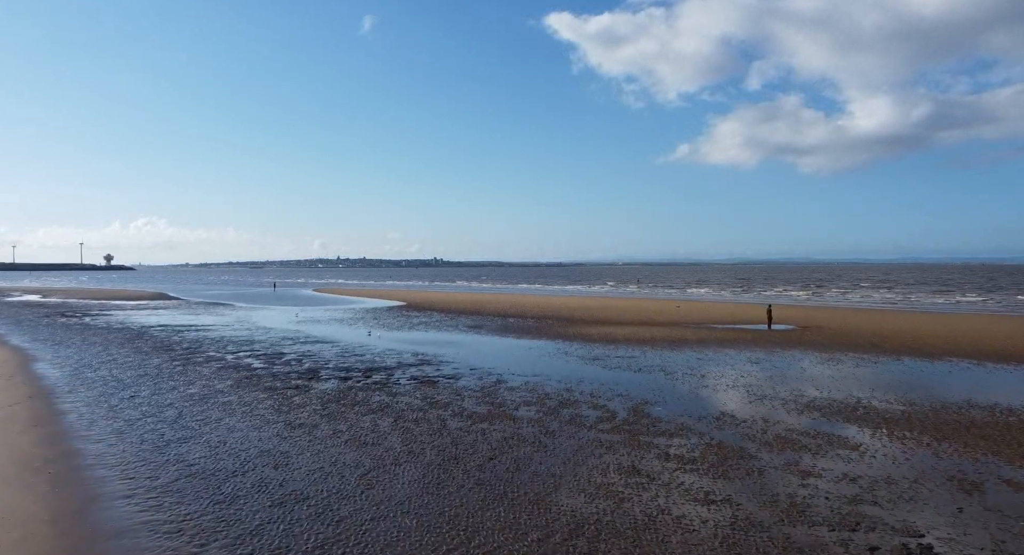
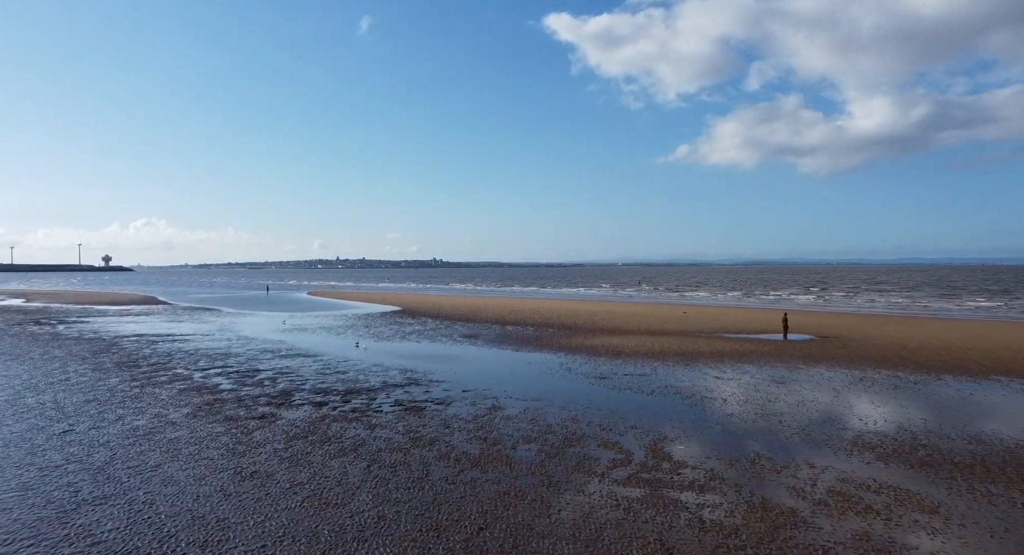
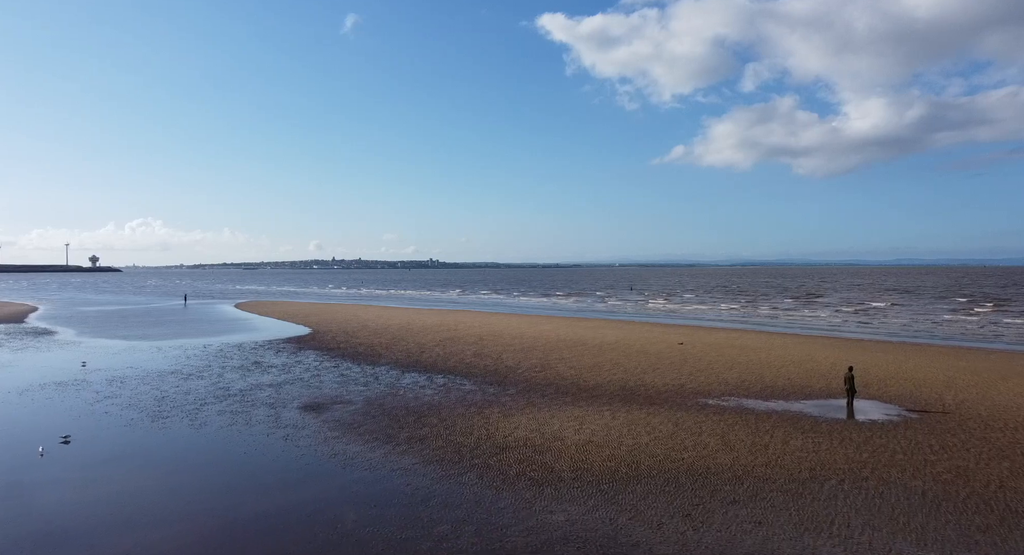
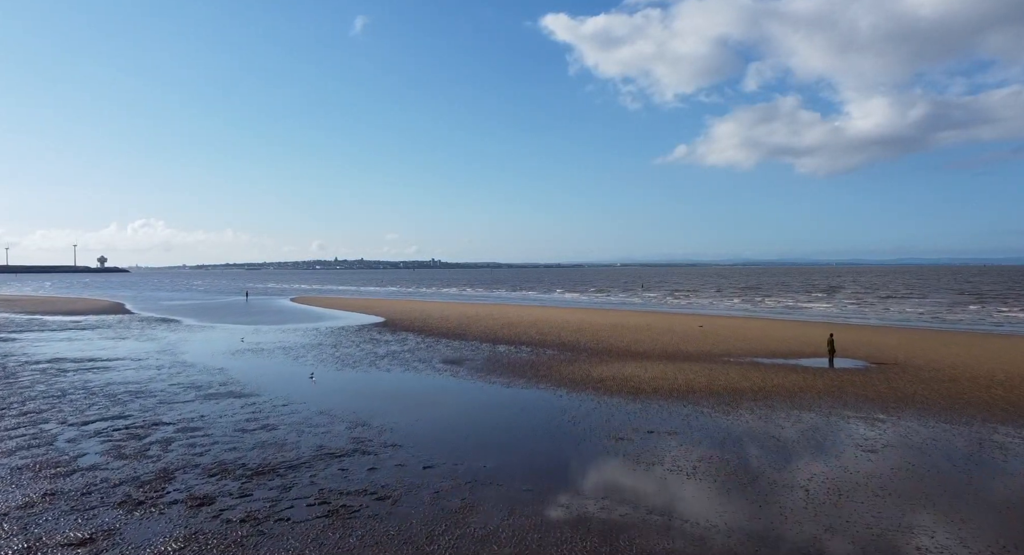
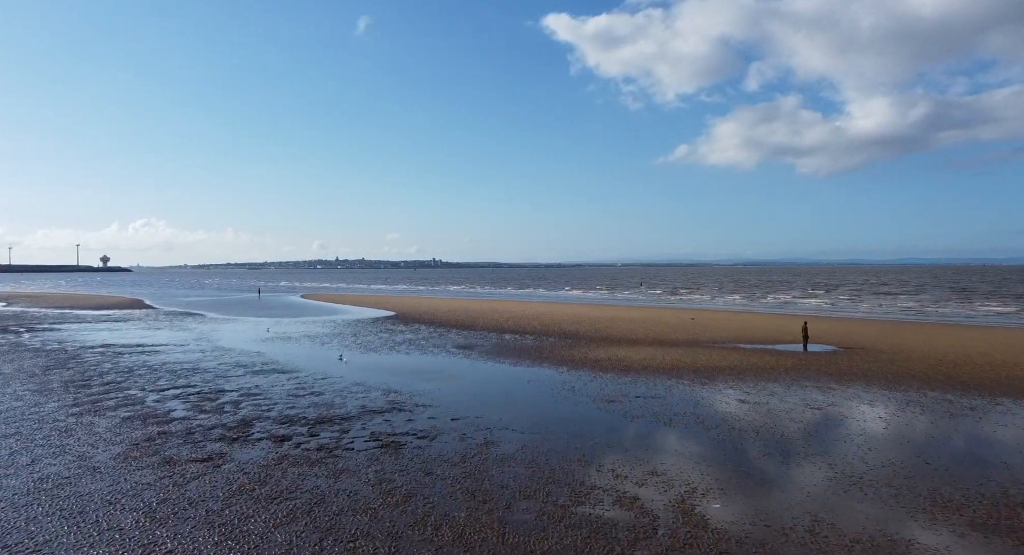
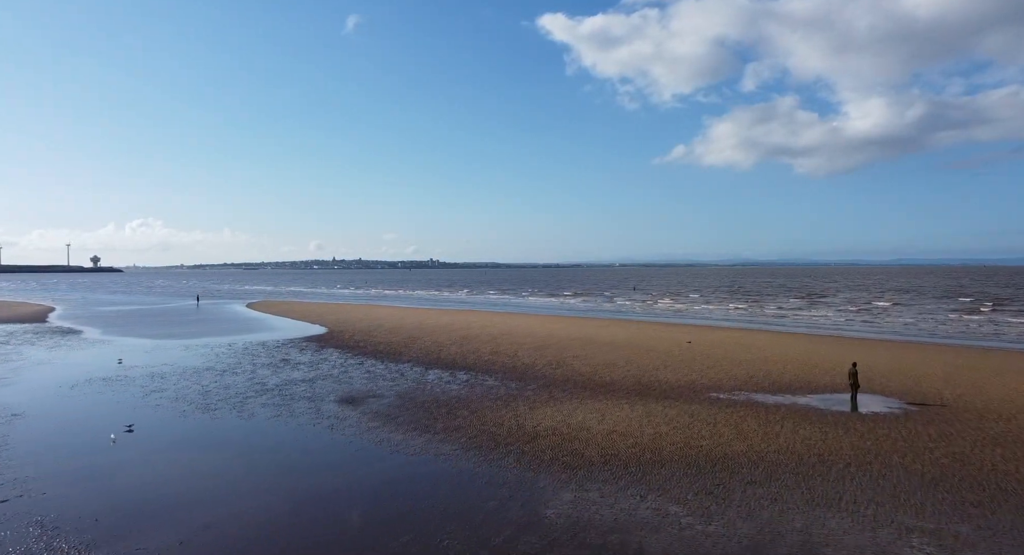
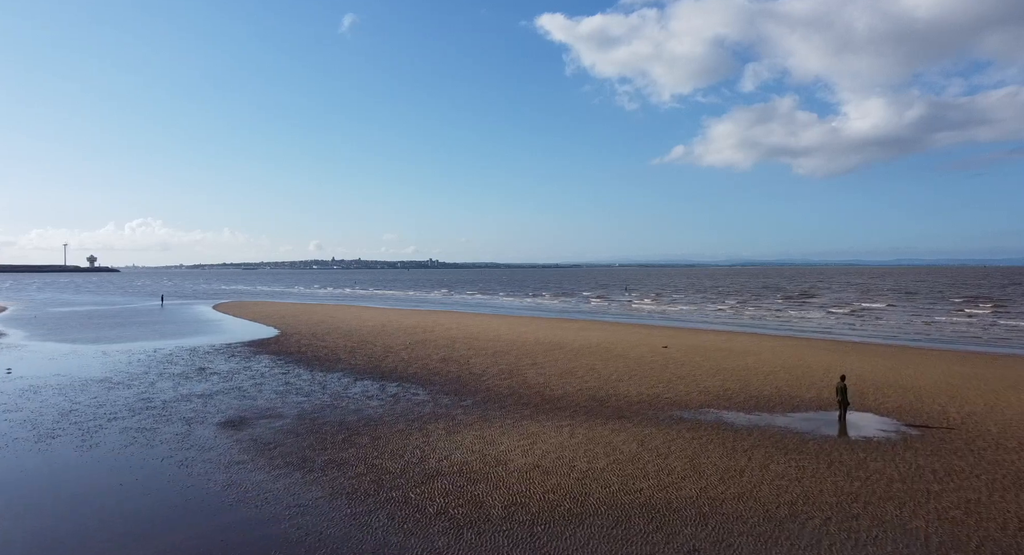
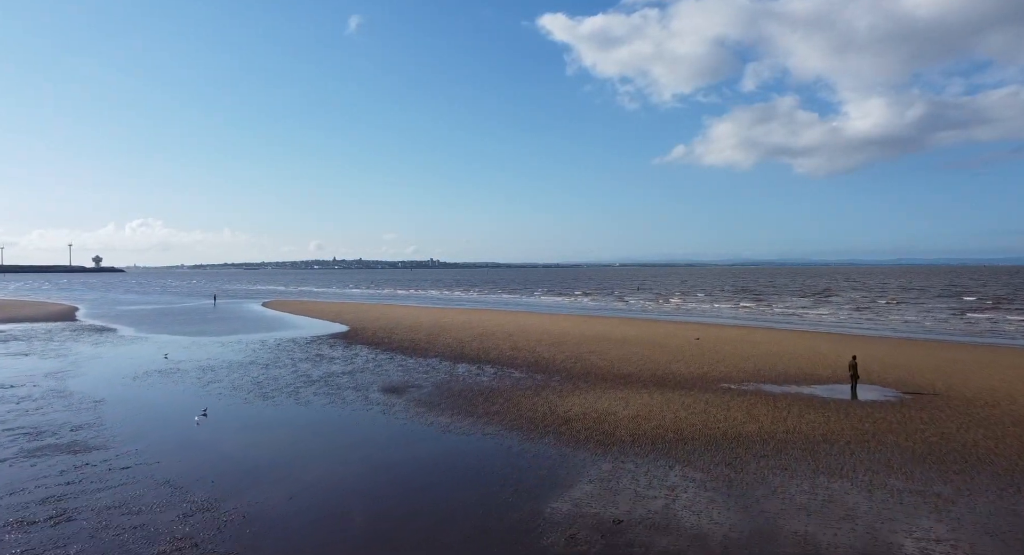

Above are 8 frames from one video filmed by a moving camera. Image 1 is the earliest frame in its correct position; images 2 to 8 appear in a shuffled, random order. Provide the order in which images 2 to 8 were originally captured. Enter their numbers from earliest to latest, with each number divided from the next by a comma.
2, 5, 4, 8, 6, 3, 7
